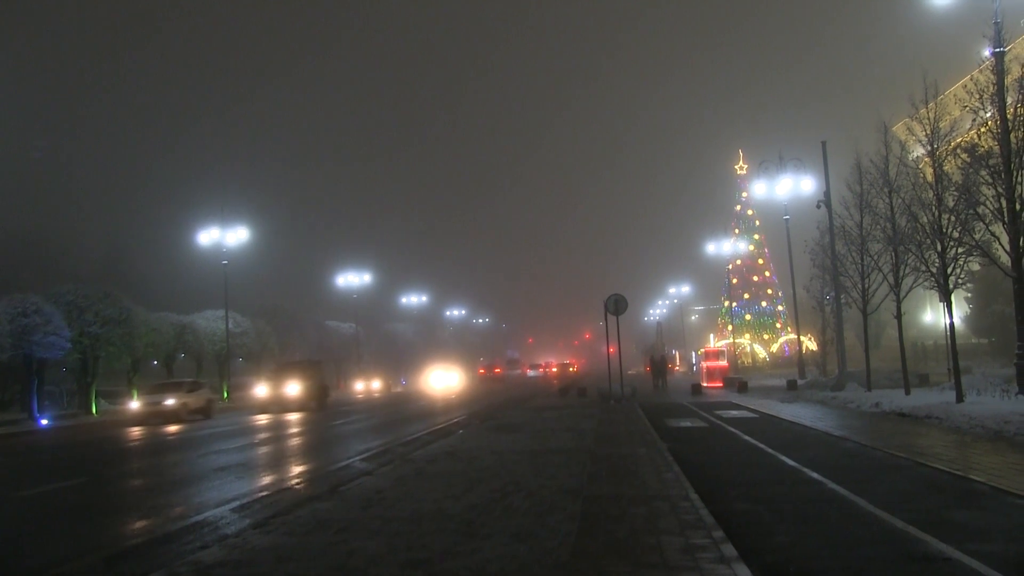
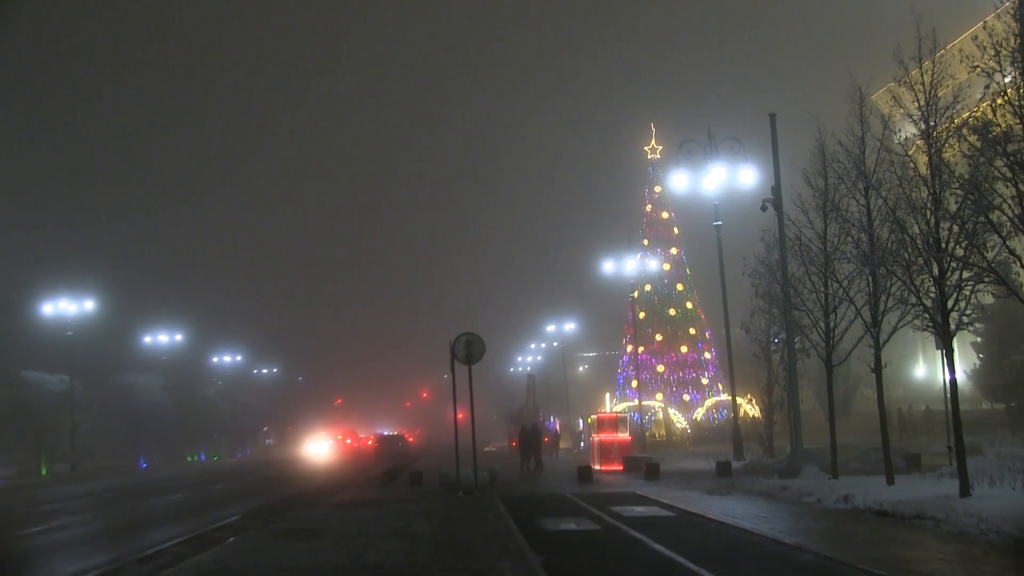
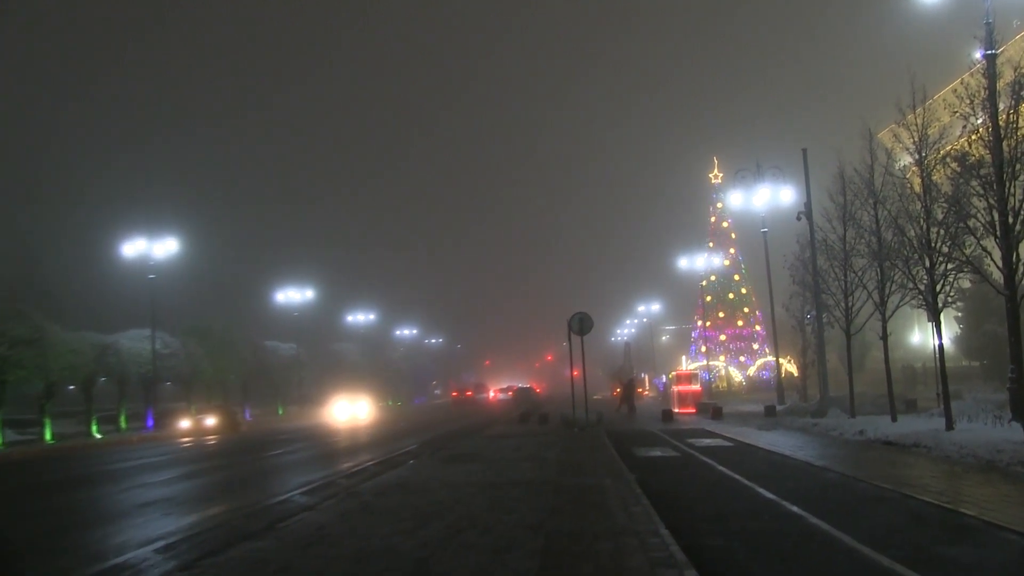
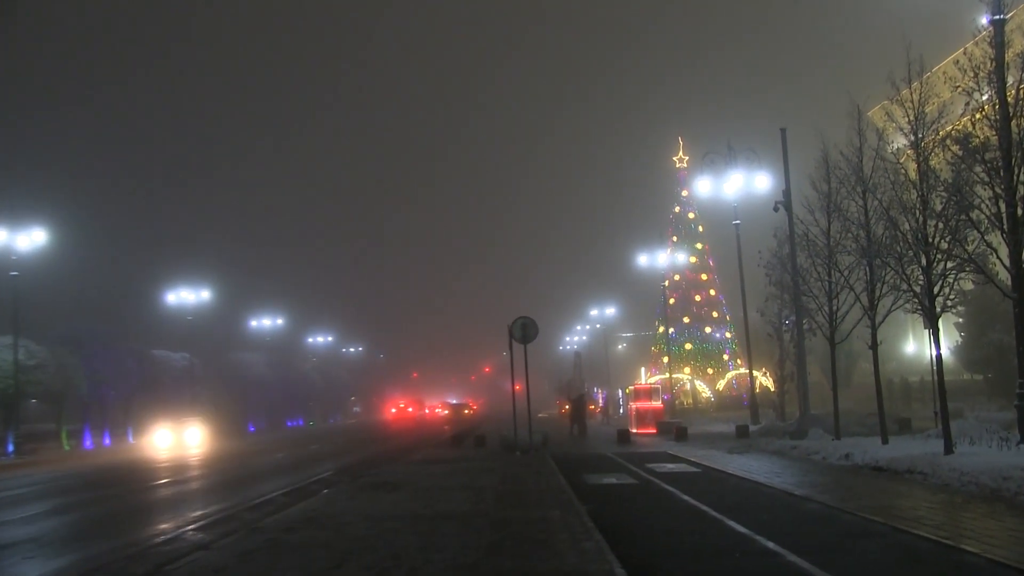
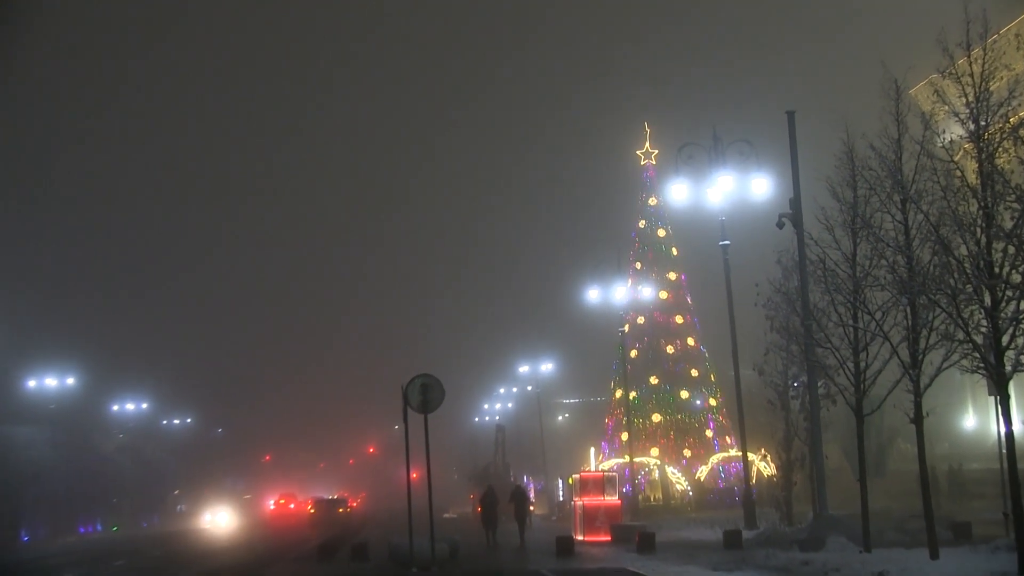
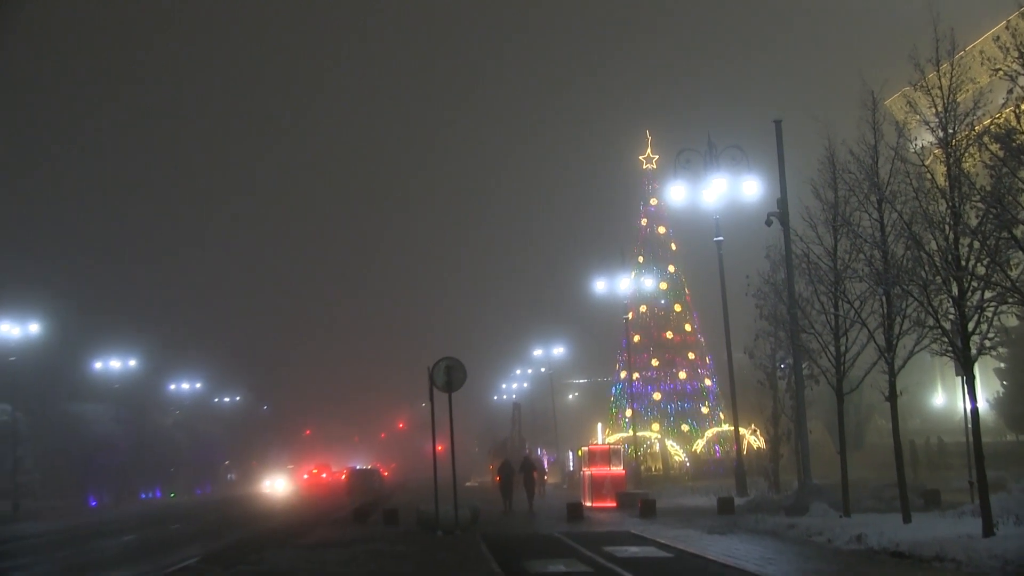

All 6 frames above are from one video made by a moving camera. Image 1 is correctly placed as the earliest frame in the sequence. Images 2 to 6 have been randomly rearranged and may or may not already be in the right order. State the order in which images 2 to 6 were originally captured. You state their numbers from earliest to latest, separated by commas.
3, 4, 2, 6, 5
